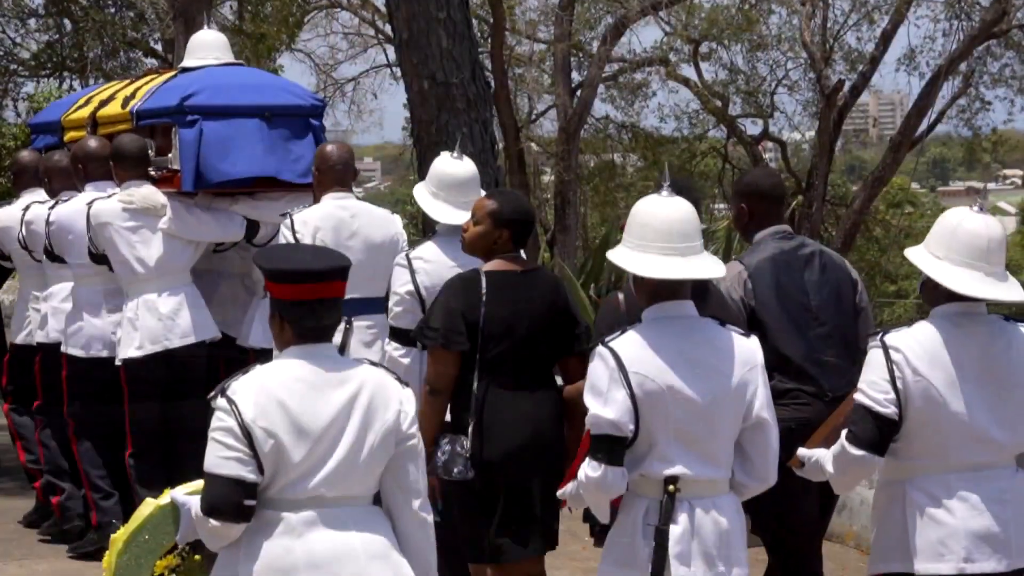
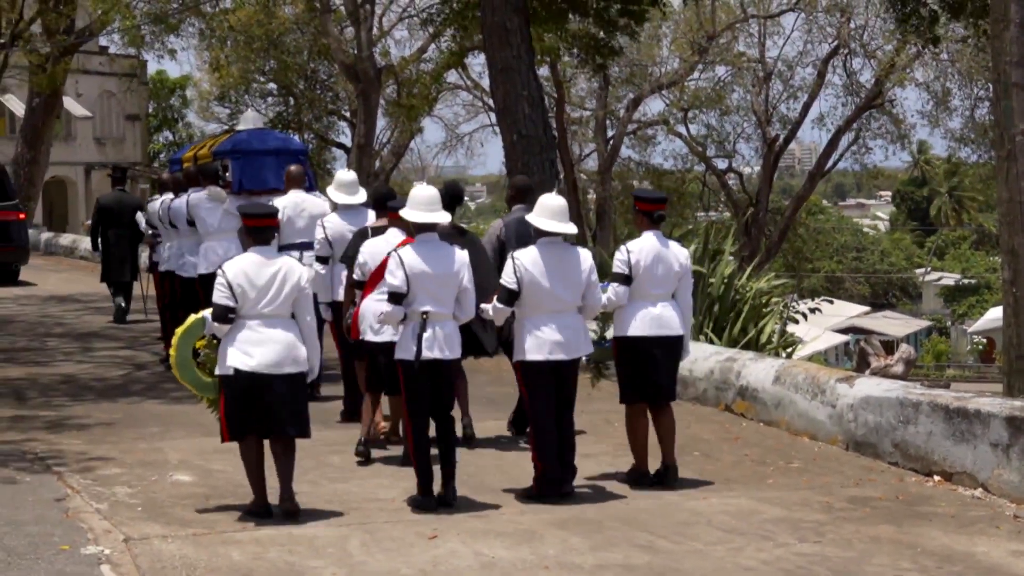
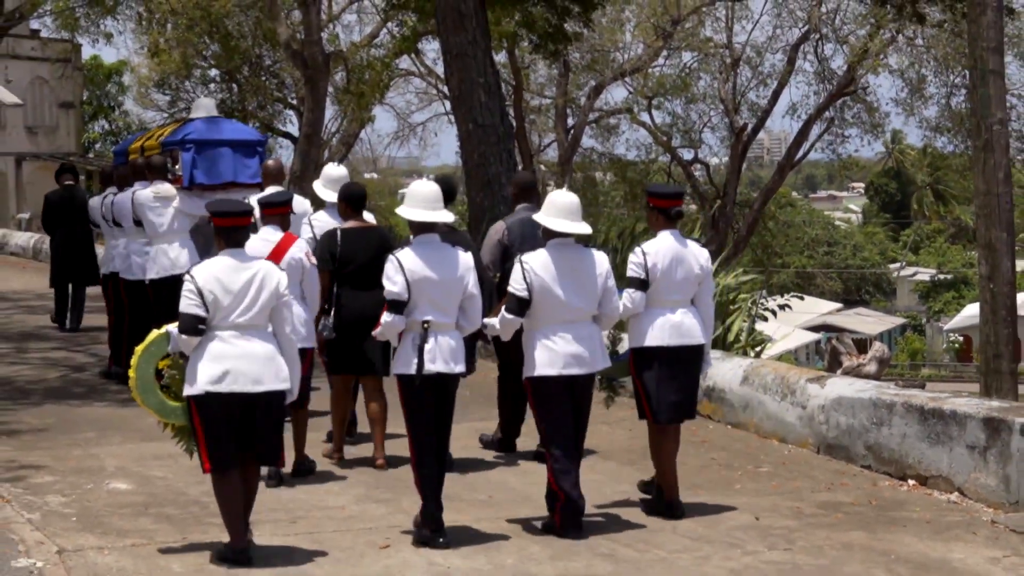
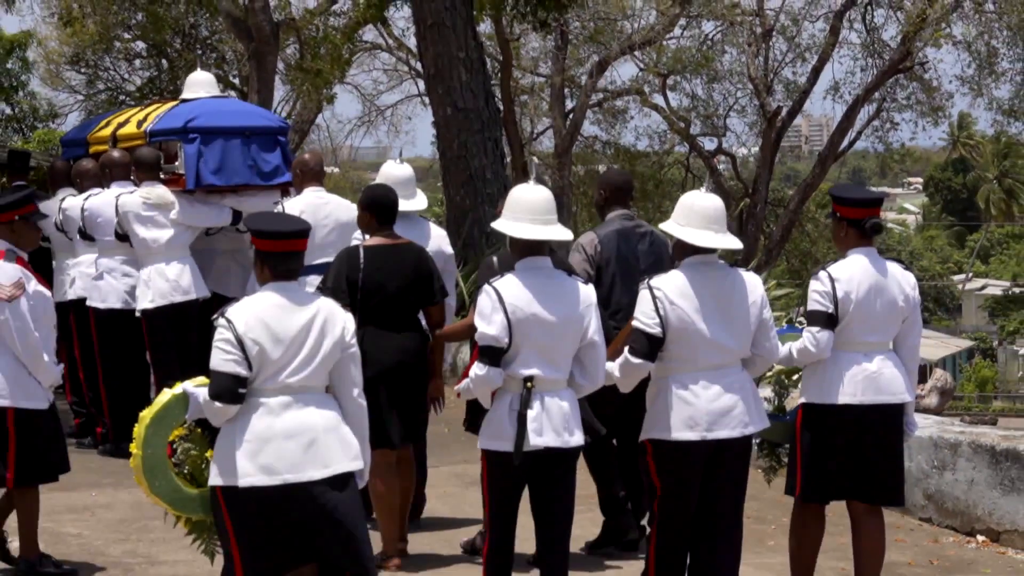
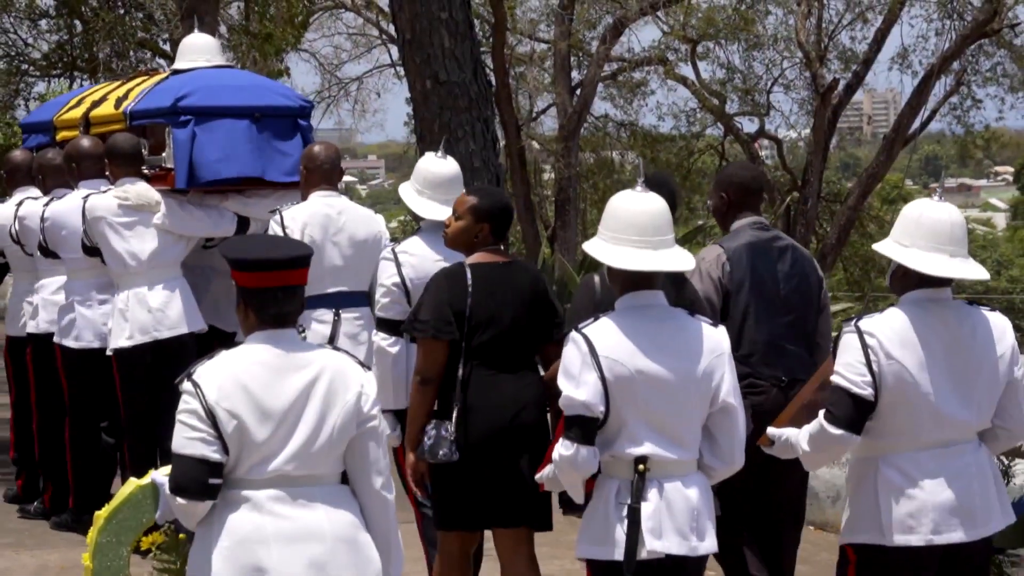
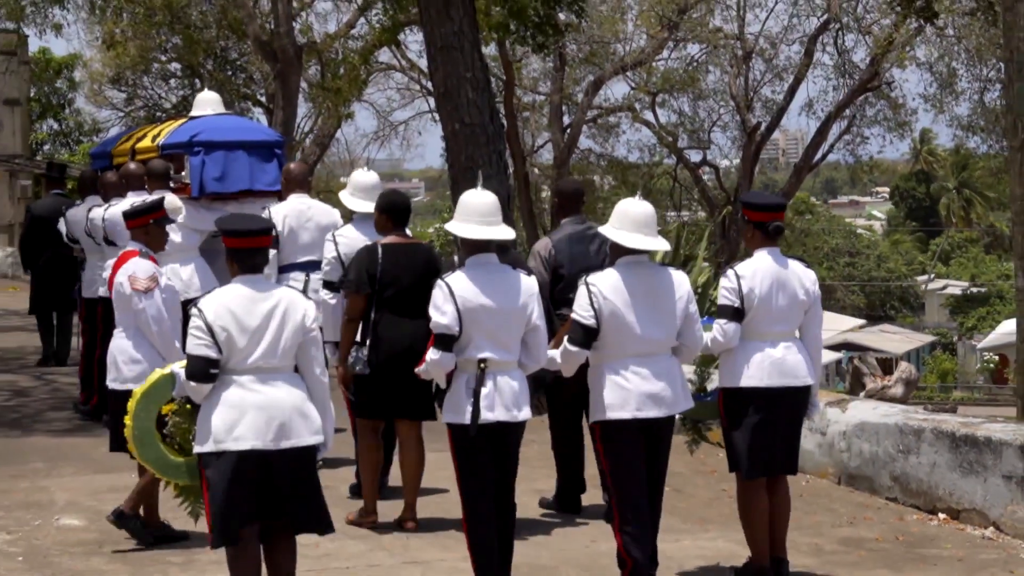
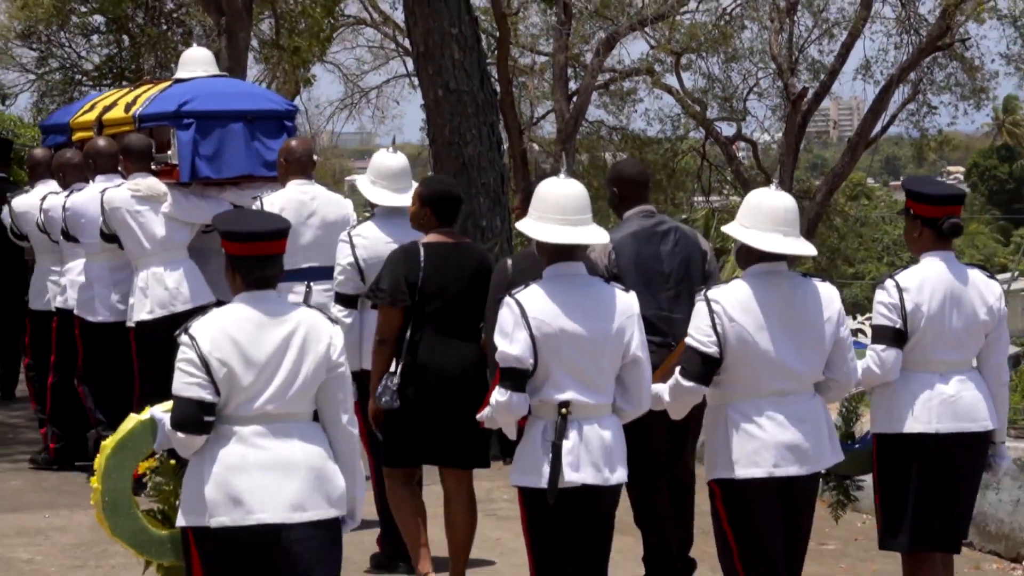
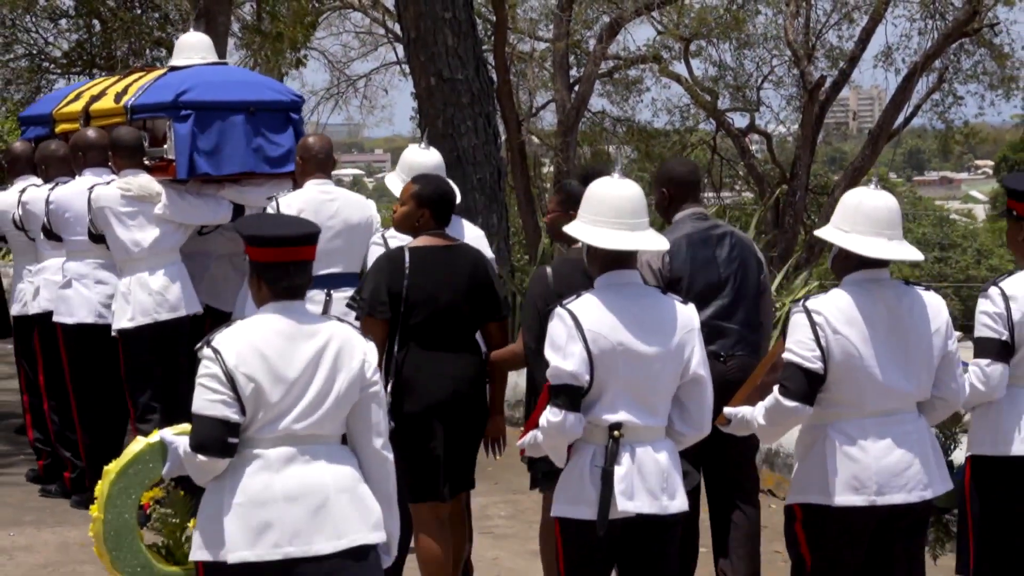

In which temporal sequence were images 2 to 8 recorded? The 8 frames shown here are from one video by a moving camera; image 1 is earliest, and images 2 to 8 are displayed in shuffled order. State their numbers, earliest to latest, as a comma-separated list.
5, 8, 7, 4, 6, 3, 2
